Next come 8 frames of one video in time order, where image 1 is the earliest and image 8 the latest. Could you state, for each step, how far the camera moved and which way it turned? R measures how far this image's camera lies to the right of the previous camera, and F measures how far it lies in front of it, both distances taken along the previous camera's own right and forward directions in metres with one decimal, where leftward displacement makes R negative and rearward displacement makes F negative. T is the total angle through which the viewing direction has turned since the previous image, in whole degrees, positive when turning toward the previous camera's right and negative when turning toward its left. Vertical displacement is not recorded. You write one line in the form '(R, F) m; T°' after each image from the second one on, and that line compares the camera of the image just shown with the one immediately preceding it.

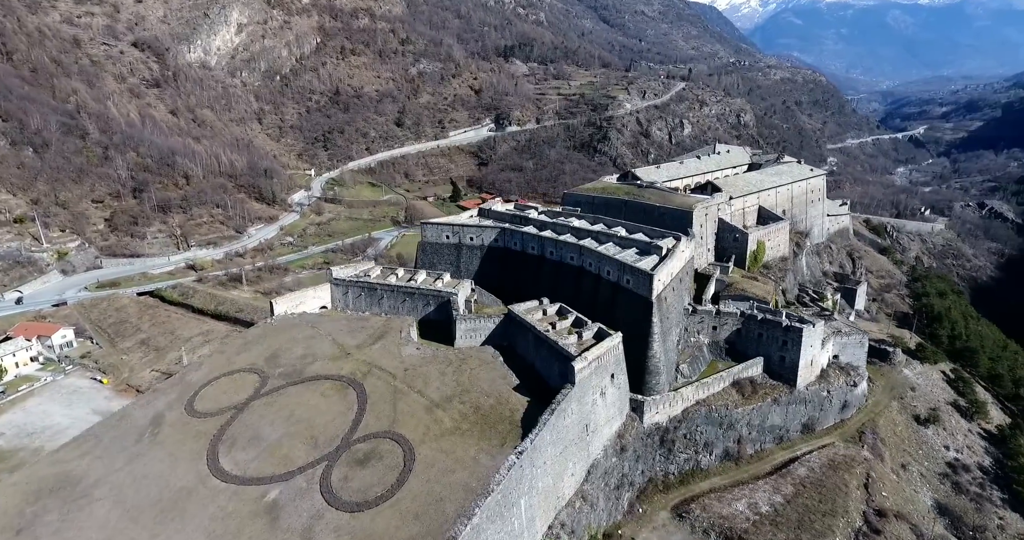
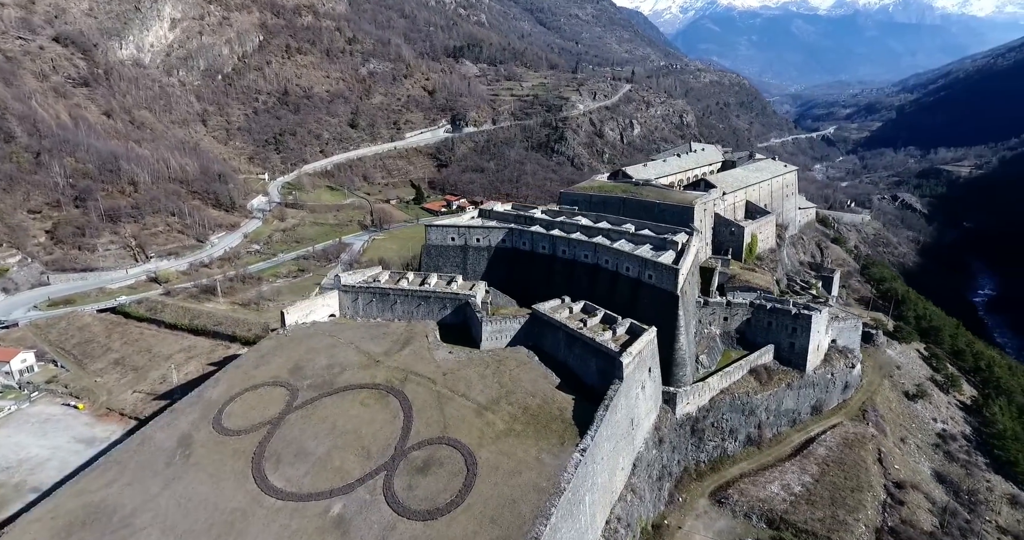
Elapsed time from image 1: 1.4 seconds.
(-4.2, +0.3) m; +6°
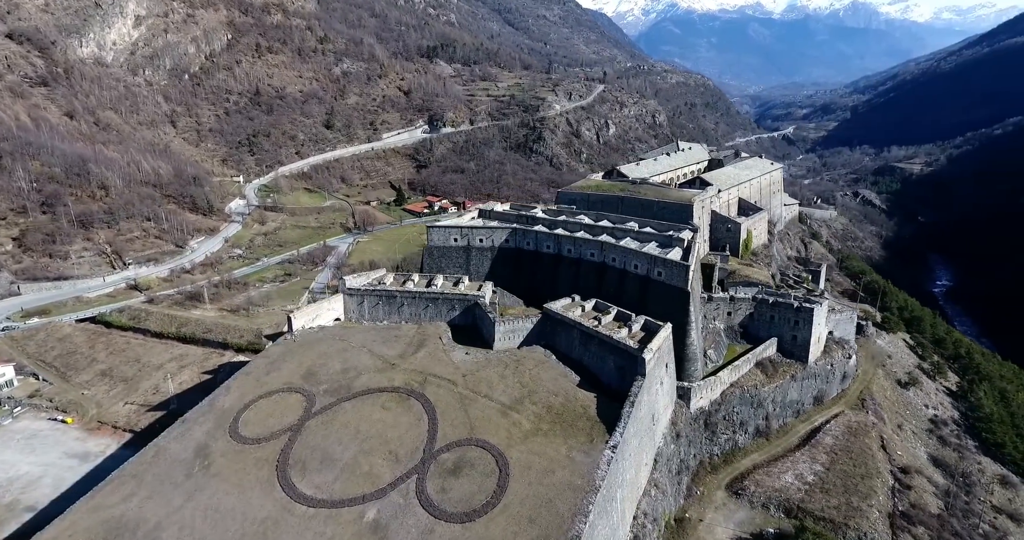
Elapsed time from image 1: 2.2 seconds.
(-2.1, +0.1) m; +3°
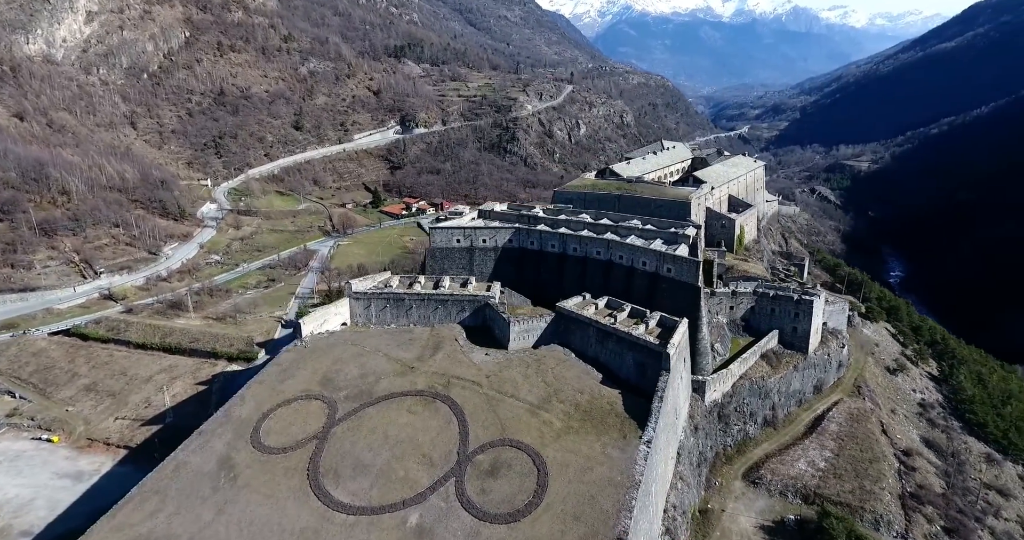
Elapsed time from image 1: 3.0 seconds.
(-2.5, +0.1) m; +3°
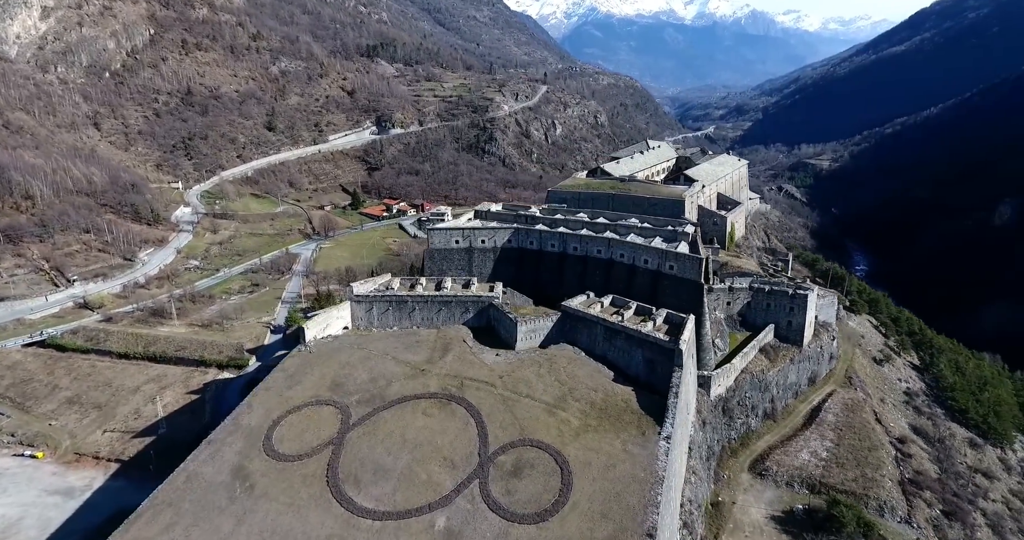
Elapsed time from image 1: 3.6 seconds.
(-1.7, +0.1) m; +3°
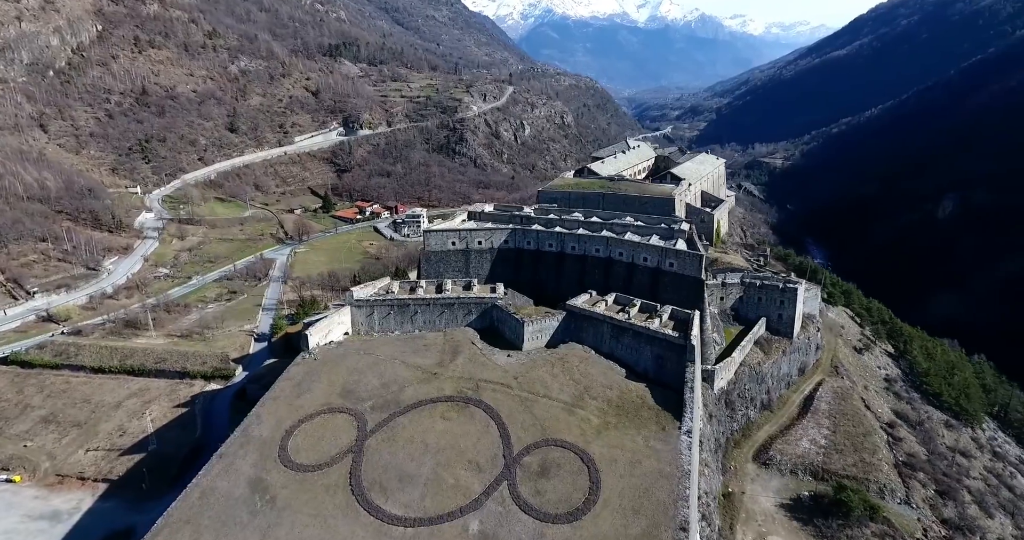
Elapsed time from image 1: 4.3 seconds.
(-2.1, +0.1) m; +4°
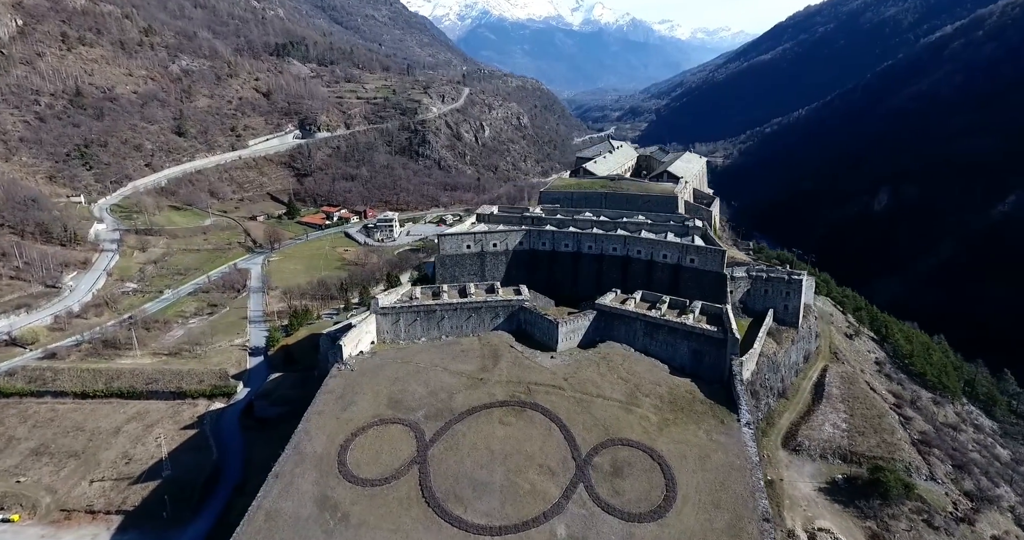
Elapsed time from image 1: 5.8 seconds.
(-4.2, +0.4) m; +5°
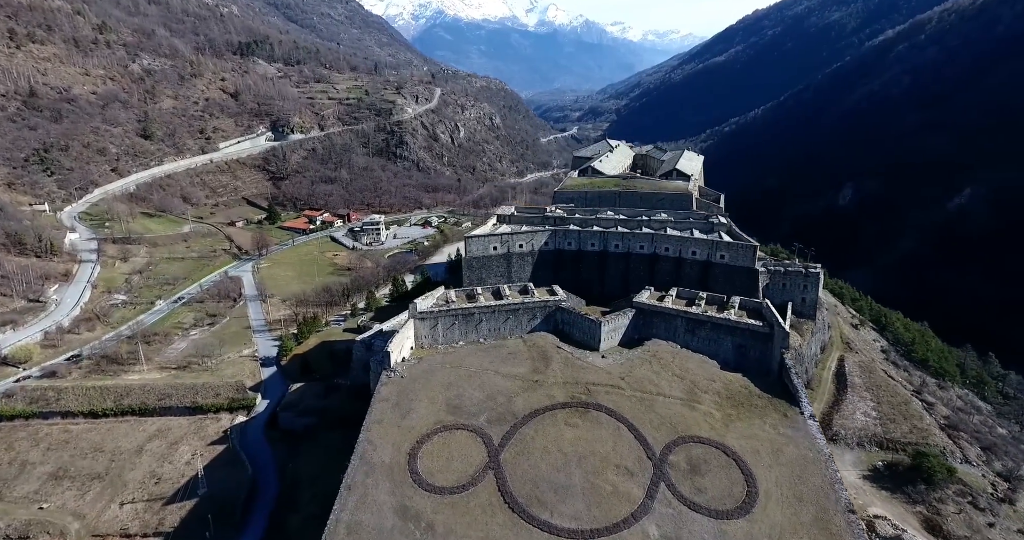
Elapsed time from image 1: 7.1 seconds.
(-3.9, +0.3) m; +3°
